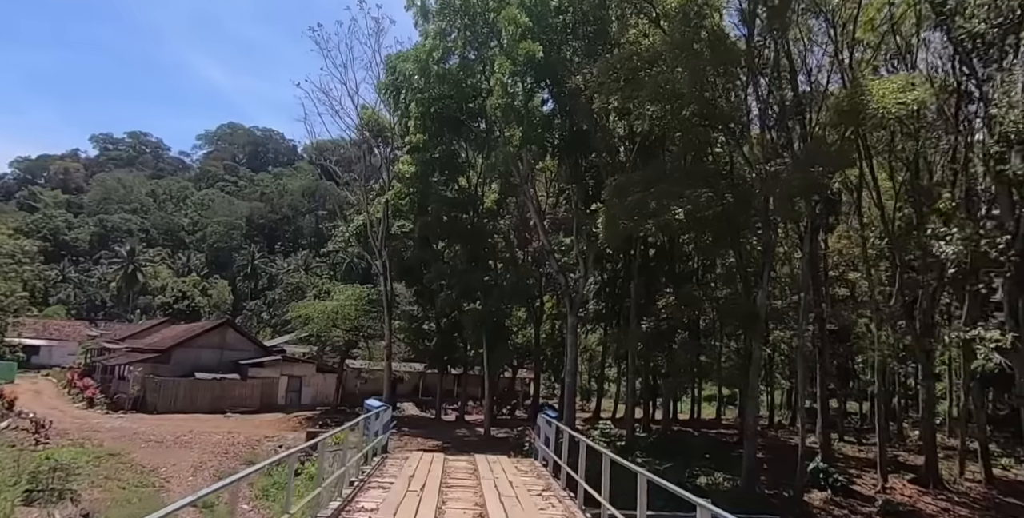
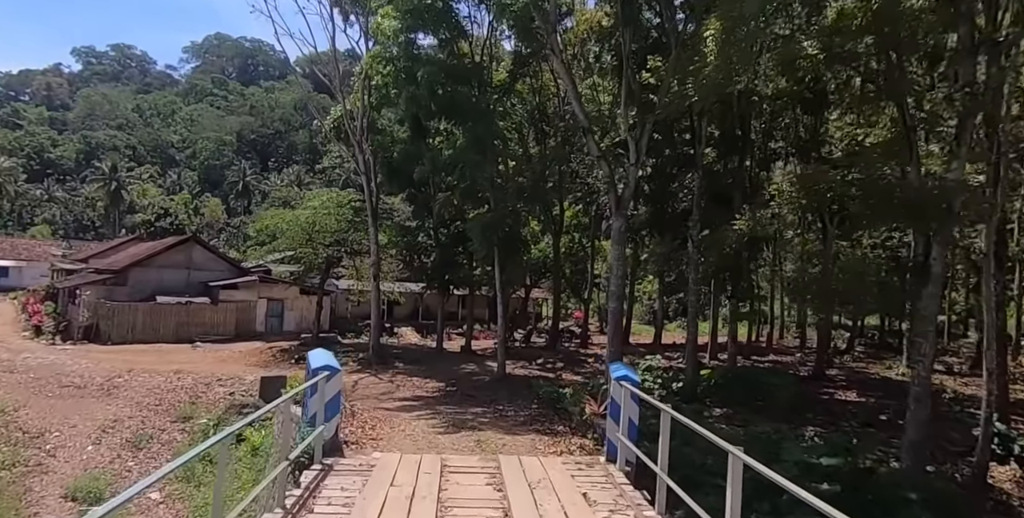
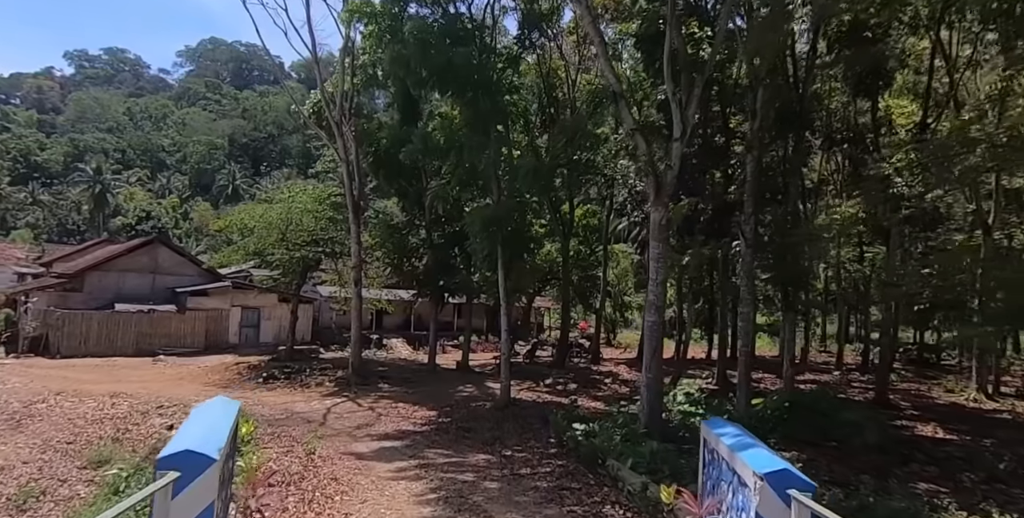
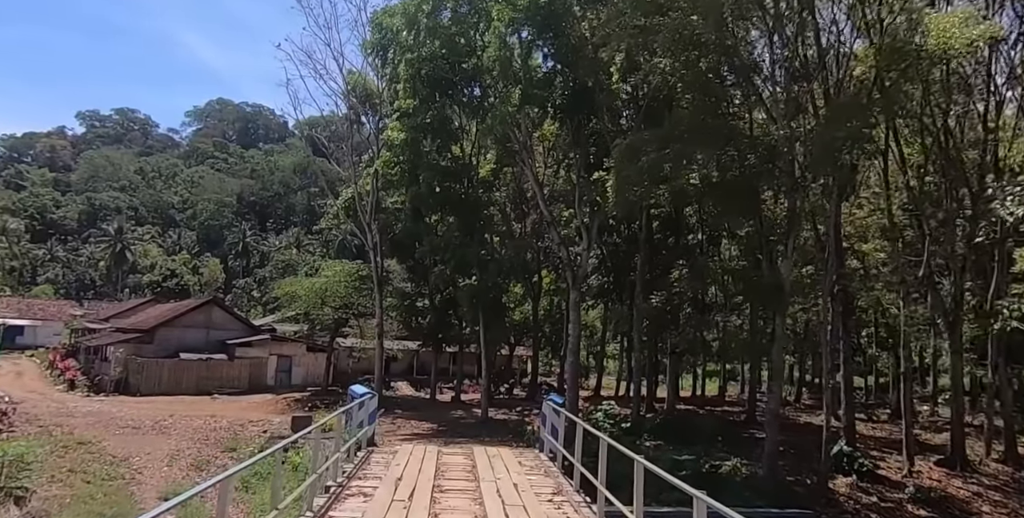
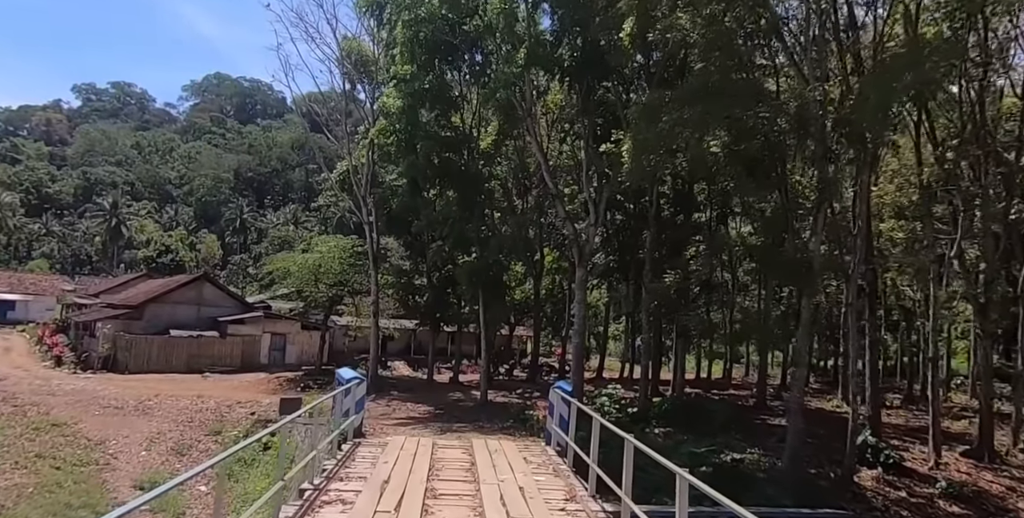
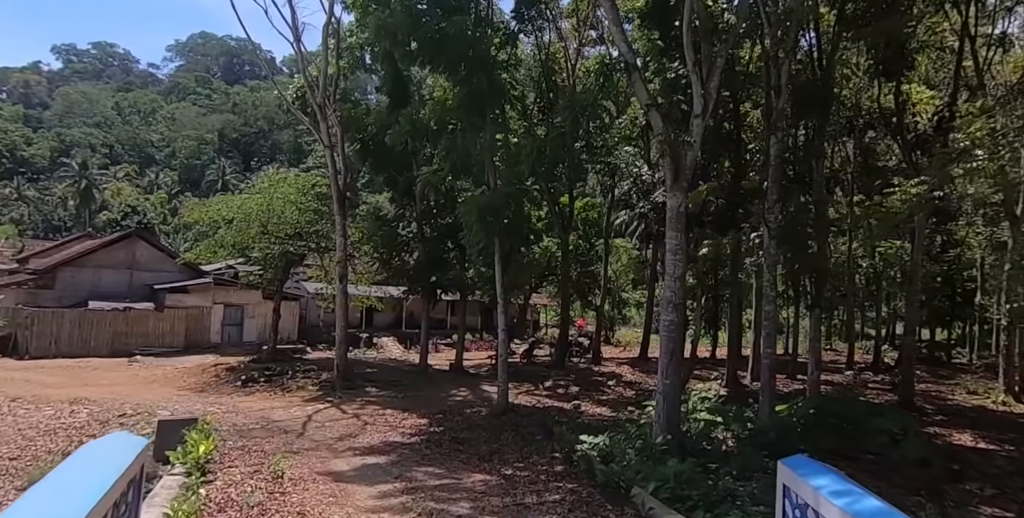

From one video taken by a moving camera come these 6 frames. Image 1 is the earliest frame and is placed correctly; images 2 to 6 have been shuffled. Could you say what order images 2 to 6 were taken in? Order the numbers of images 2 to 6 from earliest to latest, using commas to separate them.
4, 5, 2, 3, 6
